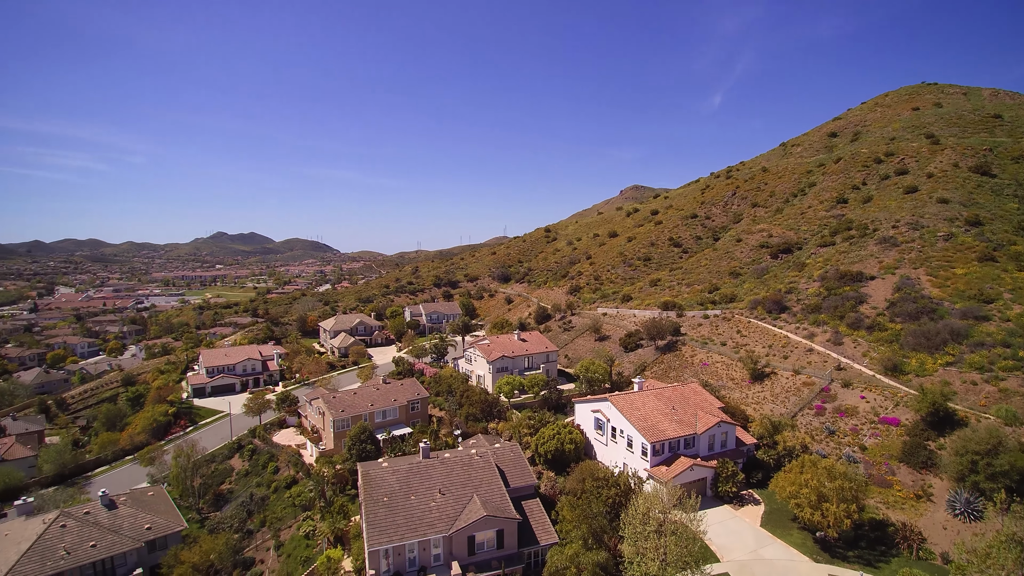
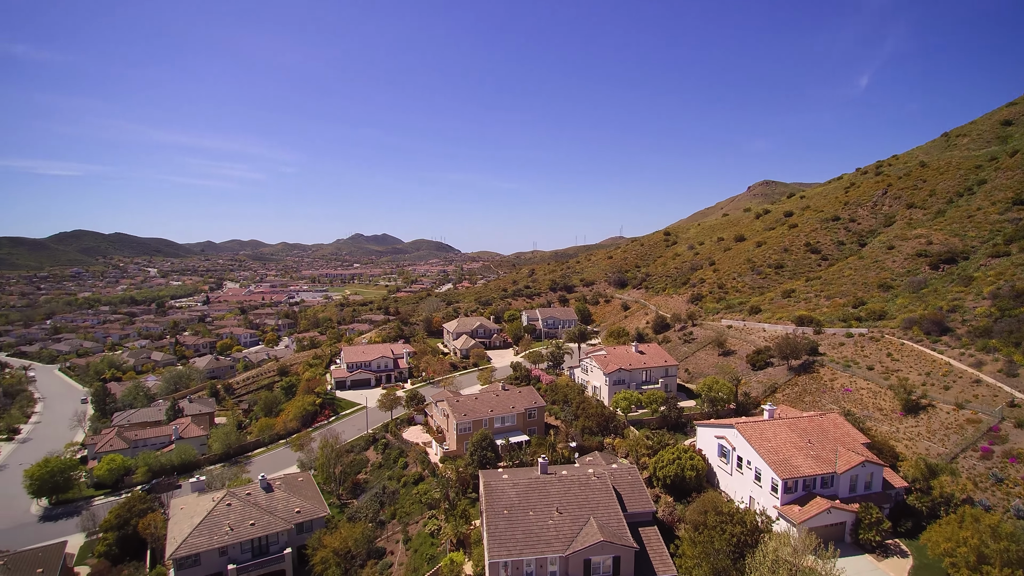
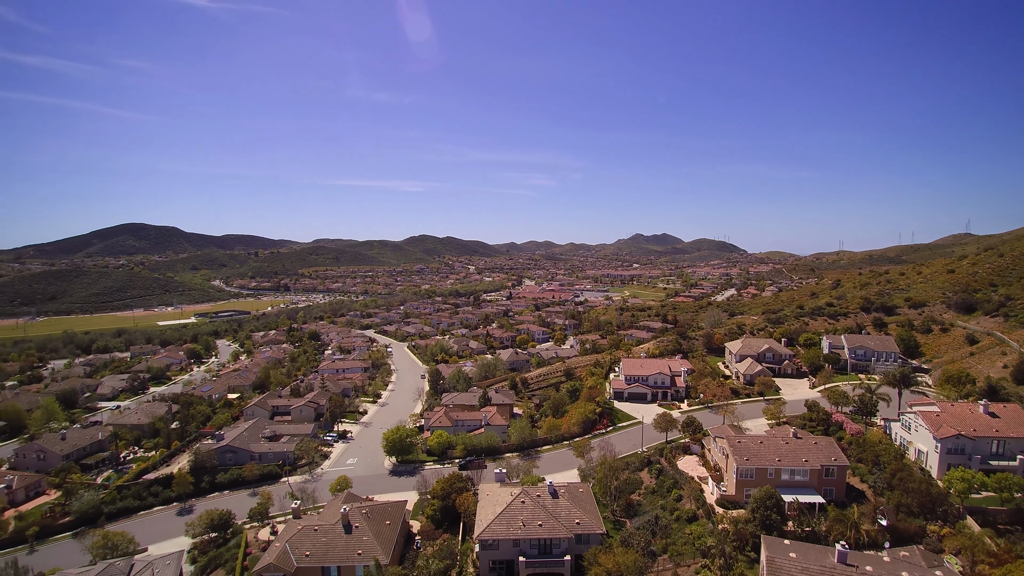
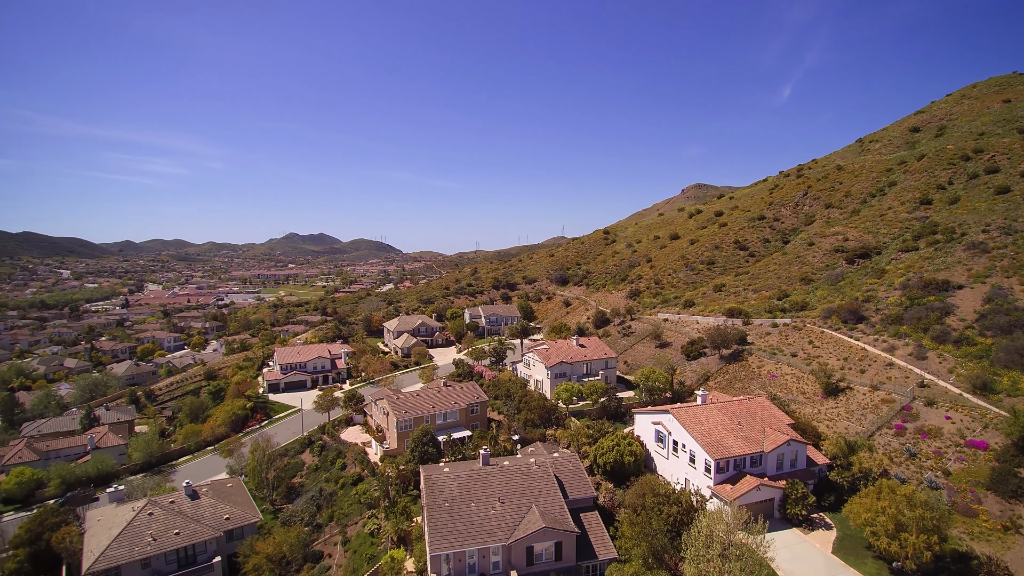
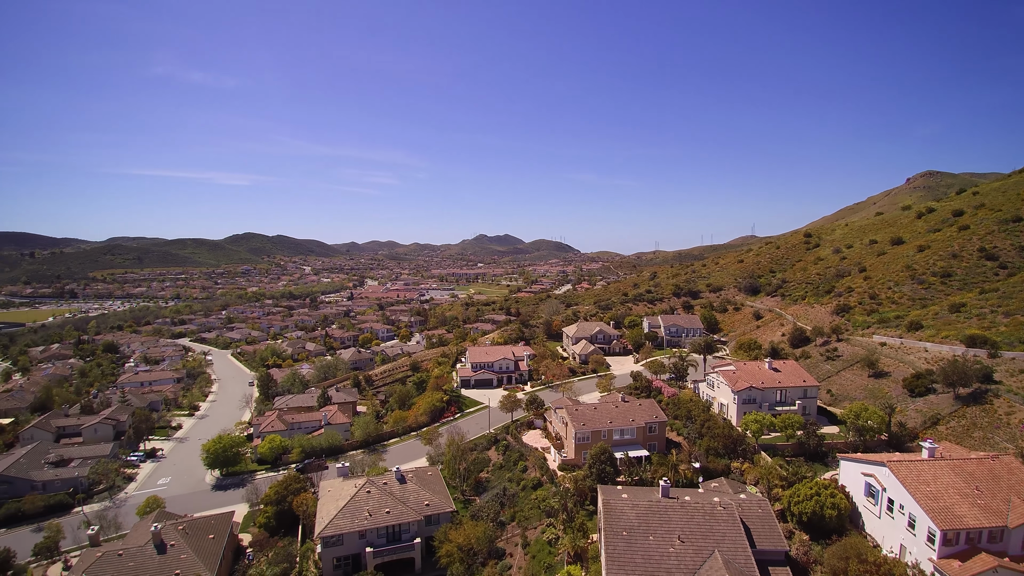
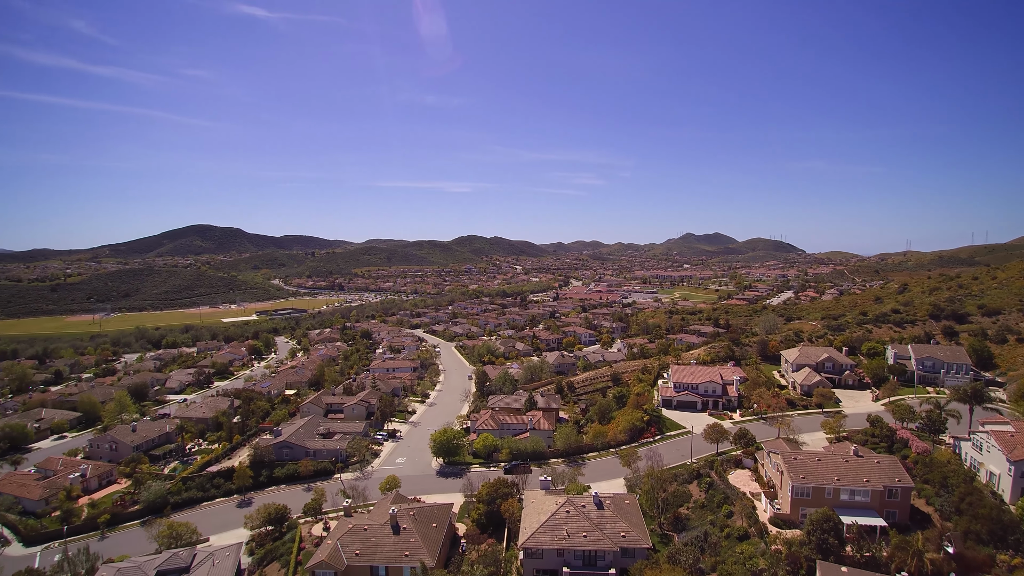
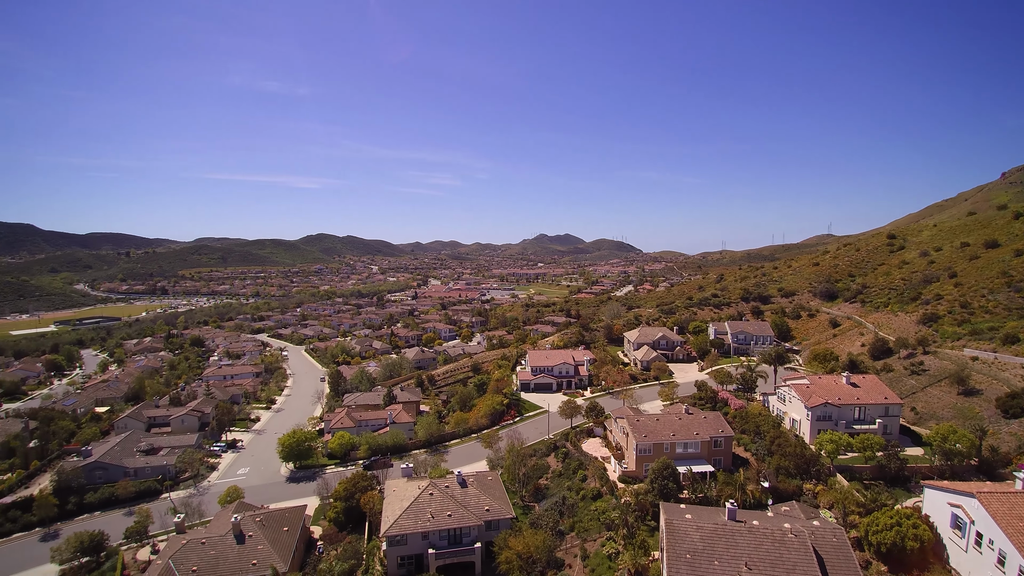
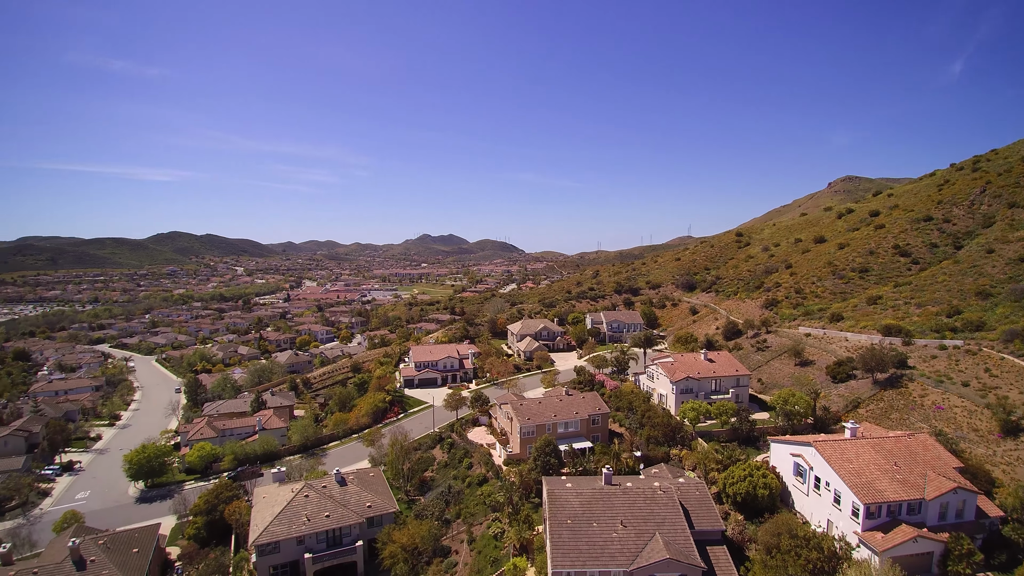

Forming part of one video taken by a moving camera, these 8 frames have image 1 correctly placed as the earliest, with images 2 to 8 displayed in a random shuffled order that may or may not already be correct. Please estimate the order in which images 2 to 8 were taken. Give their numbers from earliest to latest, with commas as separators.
4, 2, 8, 5, 7, 3, 6
